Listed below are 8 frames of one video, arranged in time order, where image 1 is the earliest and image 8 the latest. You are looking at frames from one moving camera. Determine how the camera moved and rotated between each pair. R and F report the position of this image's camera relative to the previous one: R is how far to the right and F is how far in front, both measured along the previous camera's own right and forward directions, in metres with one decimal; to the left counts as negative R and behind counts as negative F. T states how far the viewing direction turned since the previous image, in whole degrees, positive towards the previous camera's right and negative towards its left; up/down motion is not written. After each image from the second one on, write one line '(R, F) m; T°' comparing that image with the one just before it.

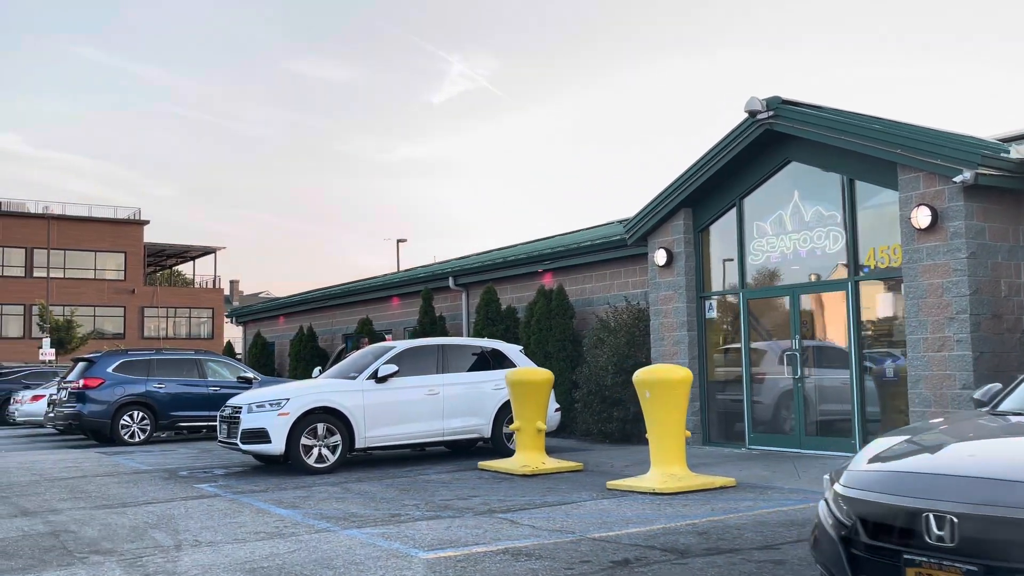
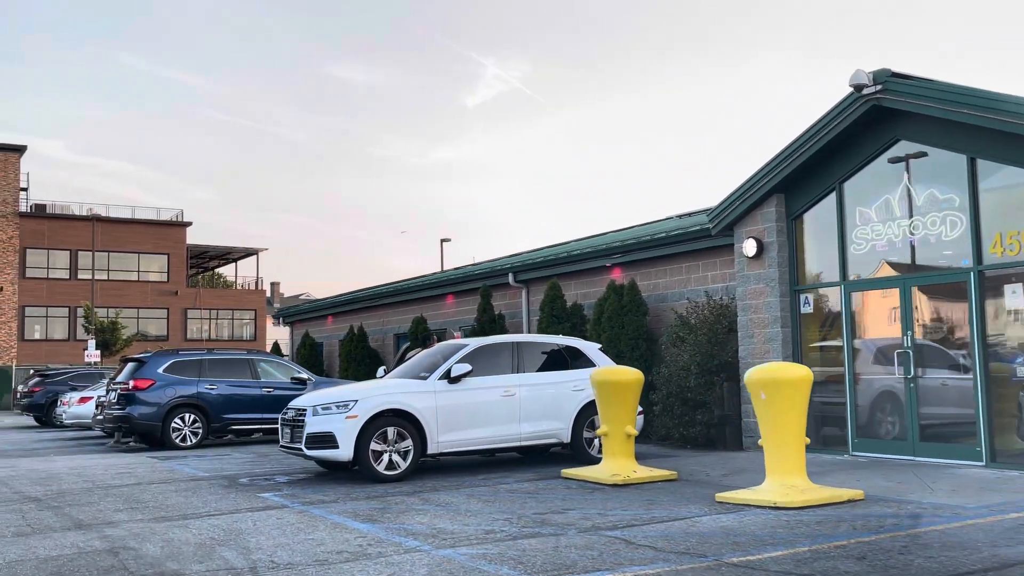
(-0.6, +0.9) m; -2°
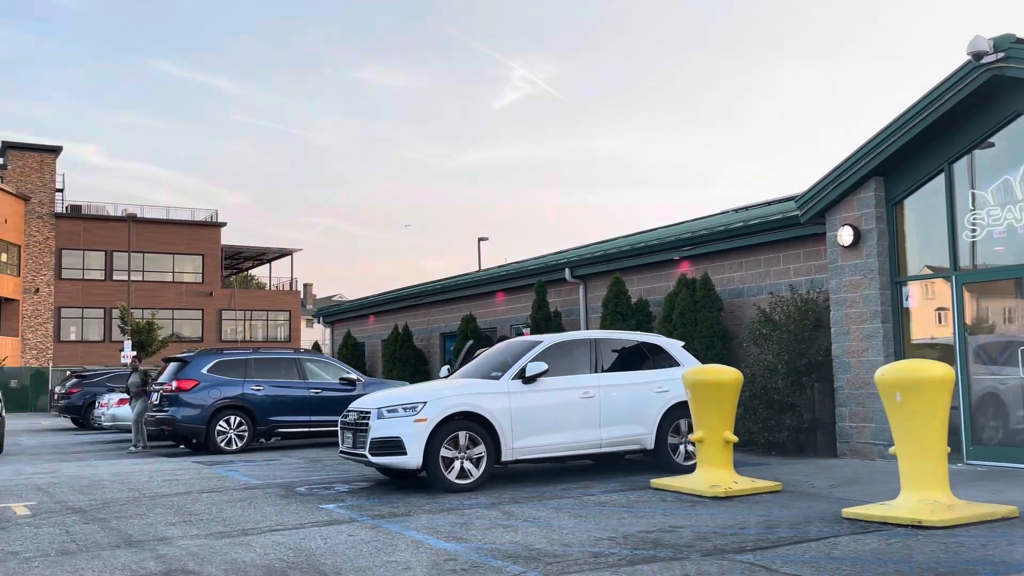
(-0.6, +1.0) m; -2°
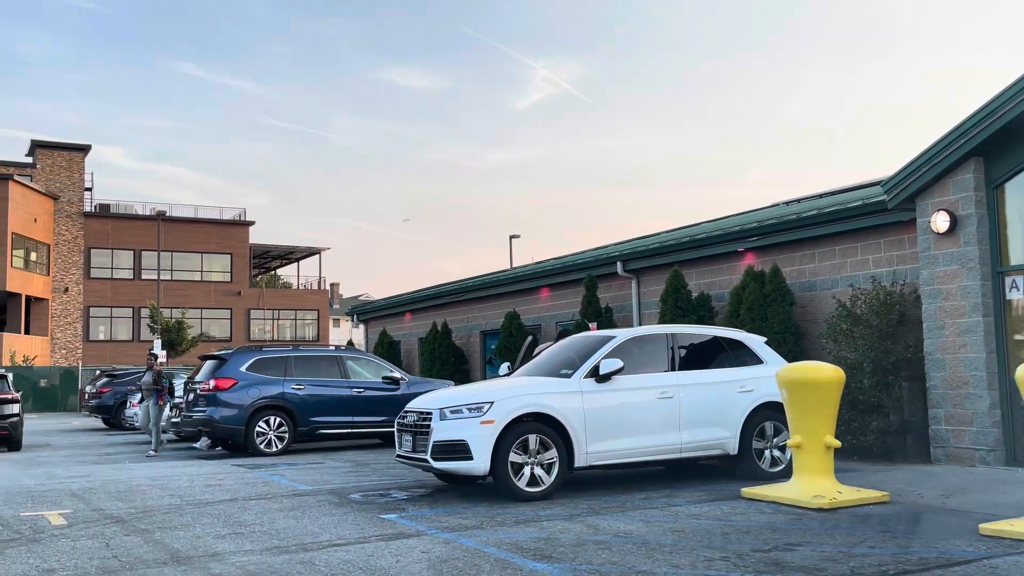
(-0.5, +0.8) m; -1°
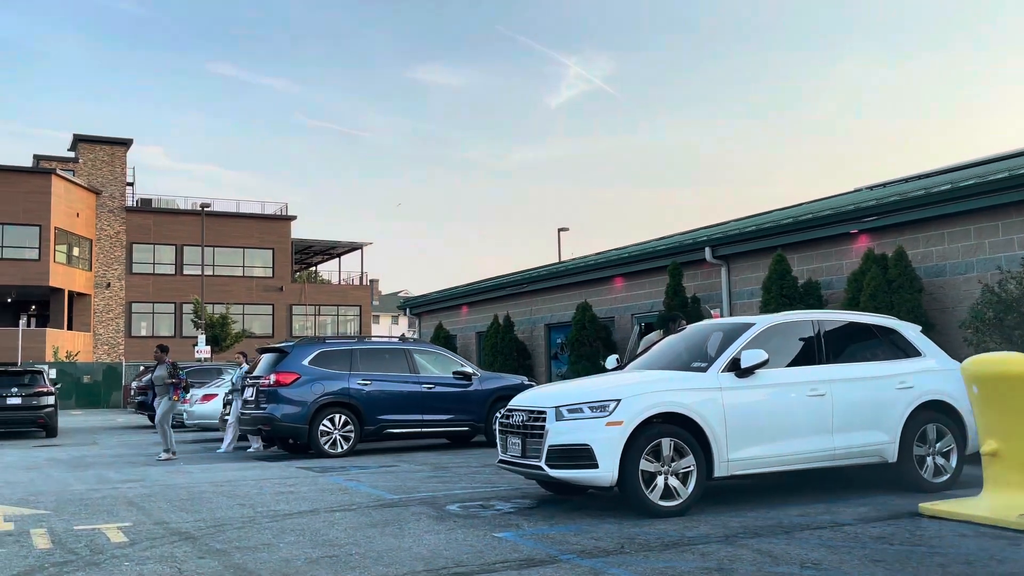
(-0.8, +1.3) m; -2°
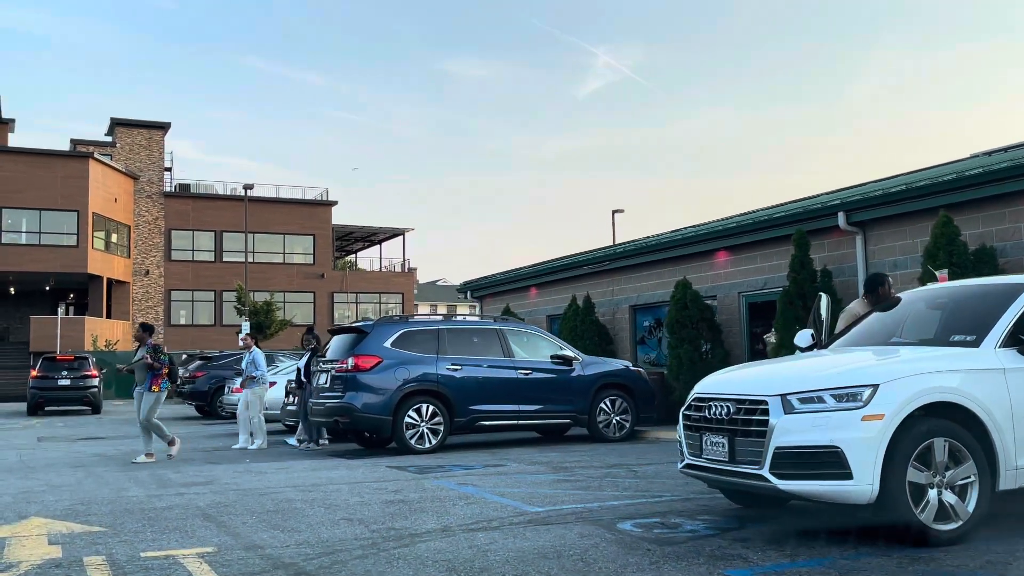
(-1.1, +1.9) m; -2°
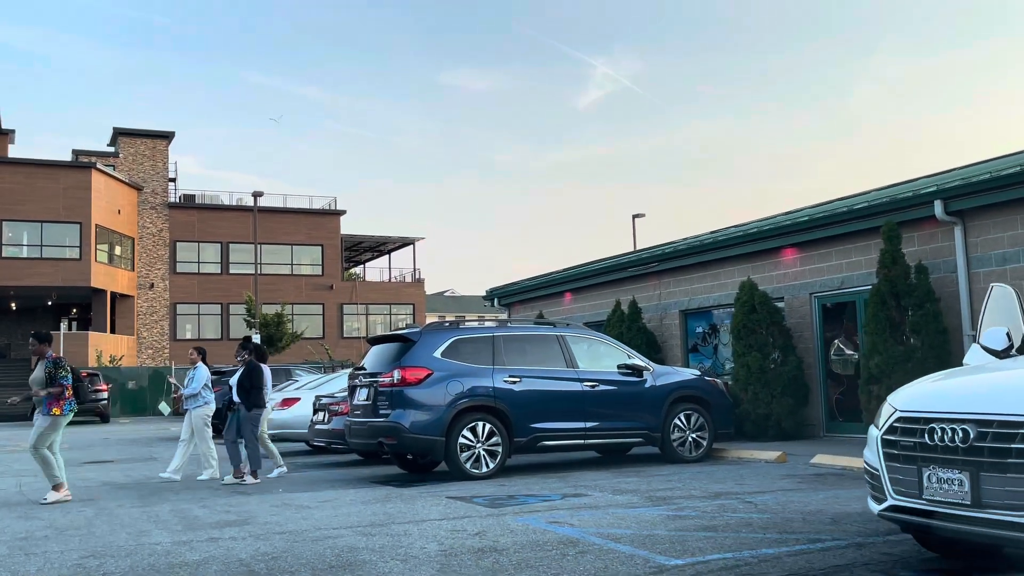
(-0.7, +1.5) m; 0°
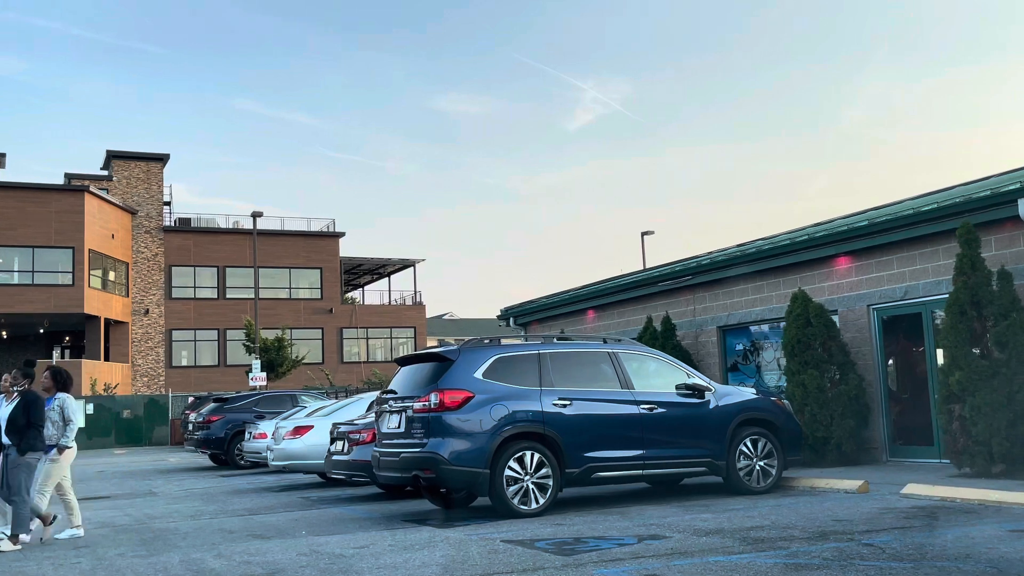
(-0.6, +1.2) m; 0°
